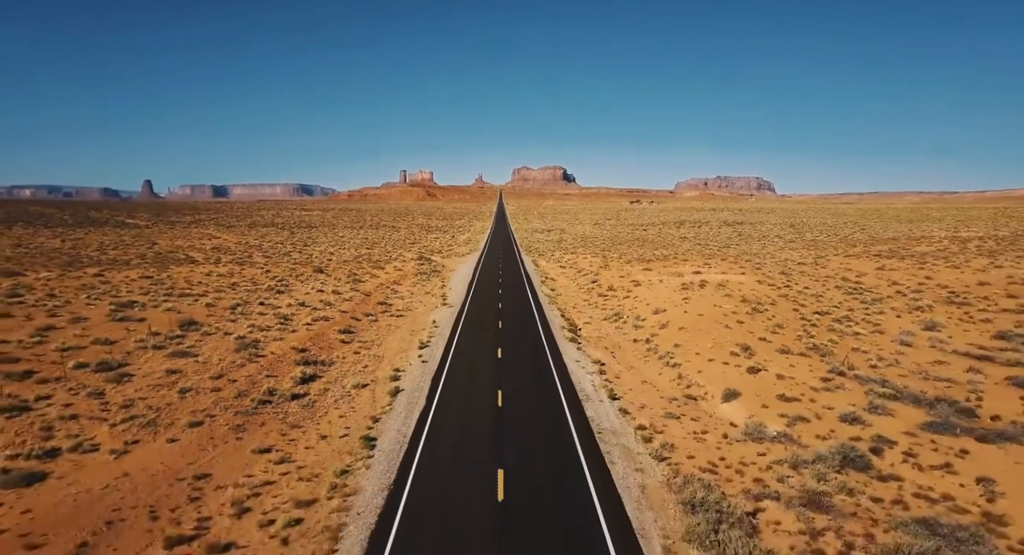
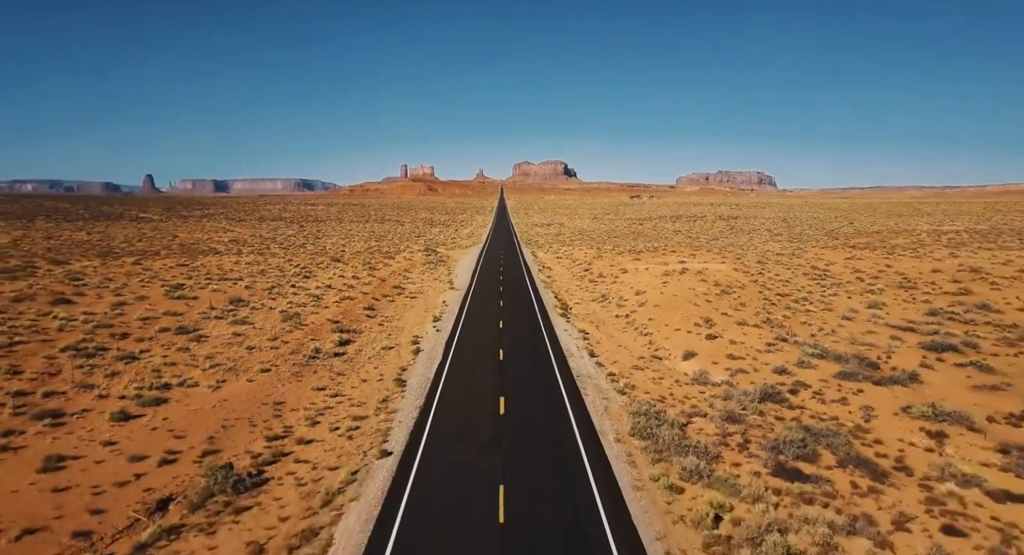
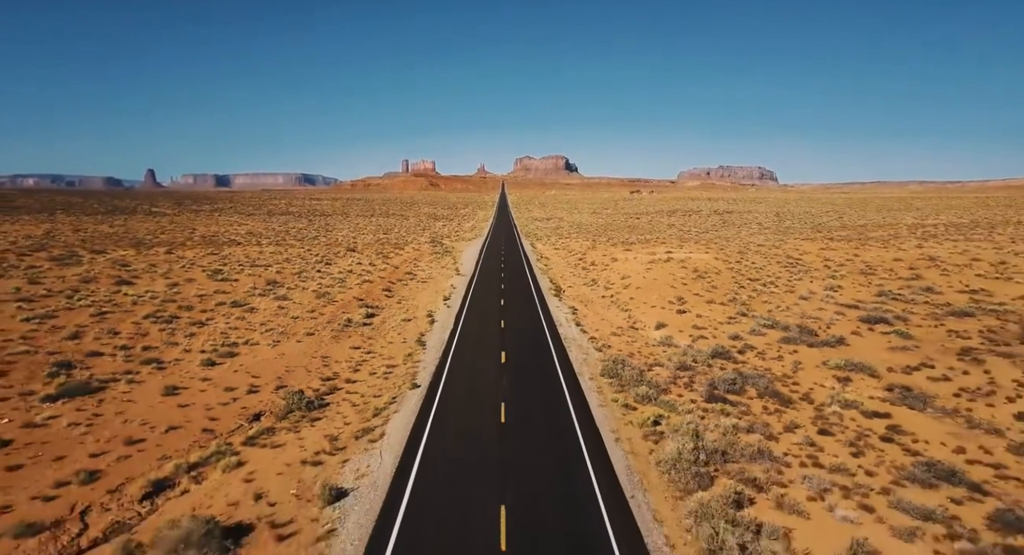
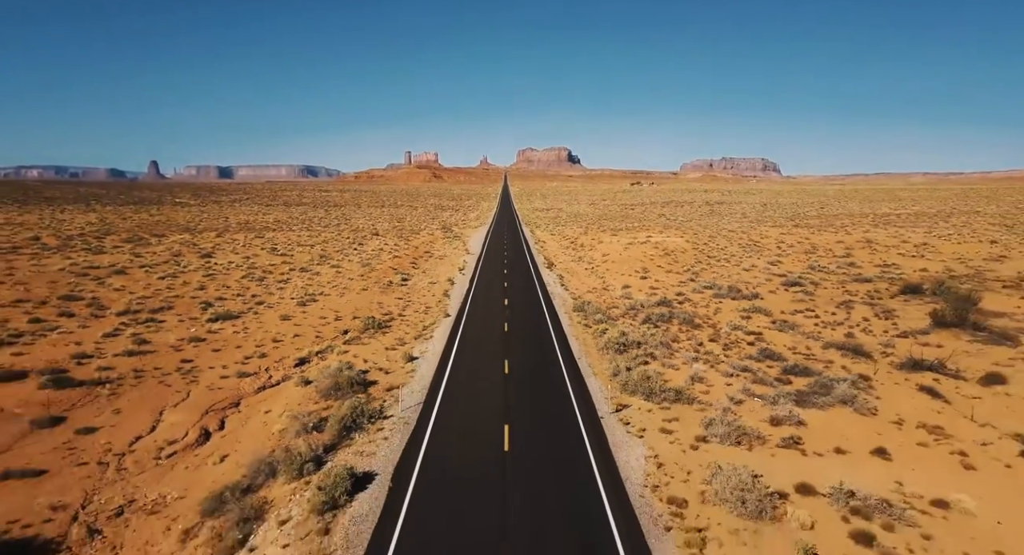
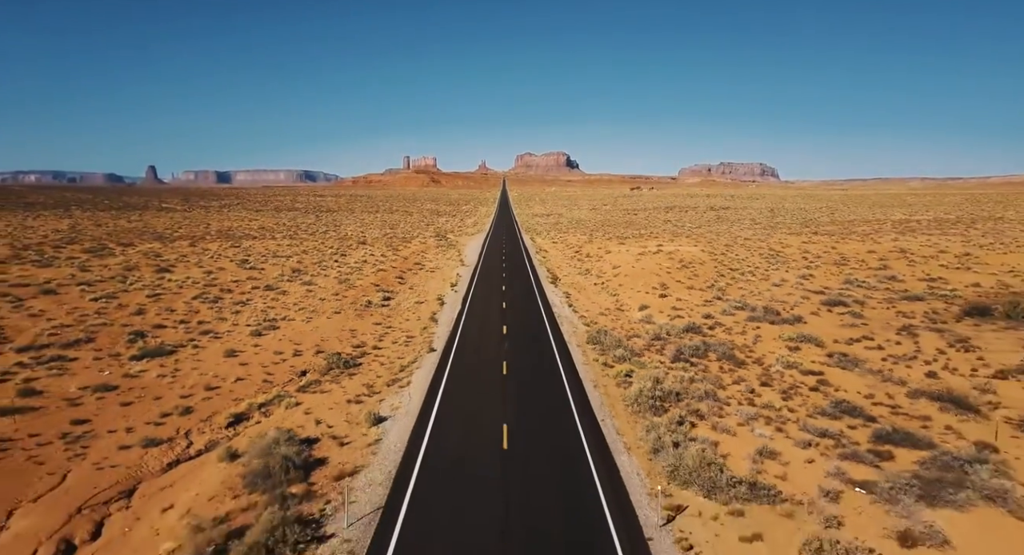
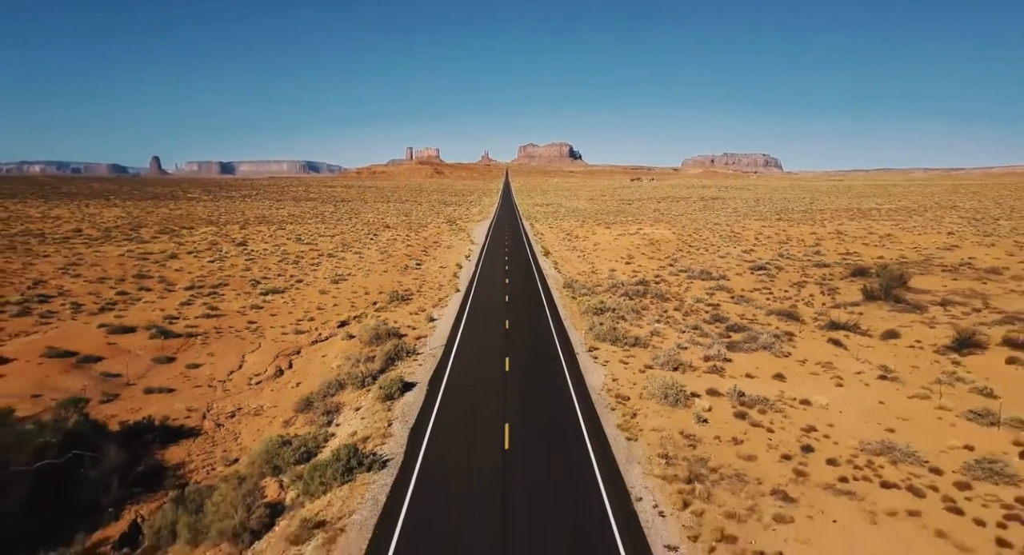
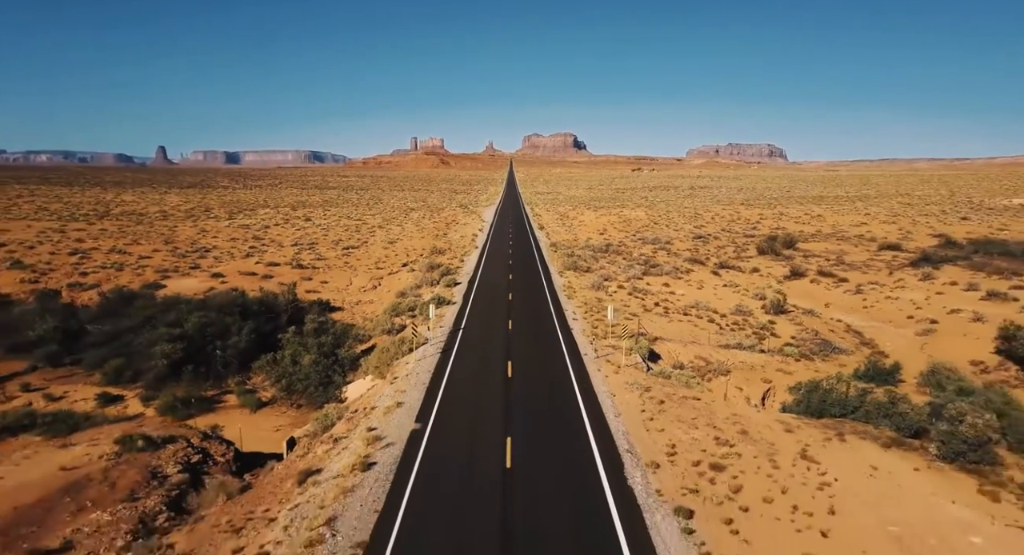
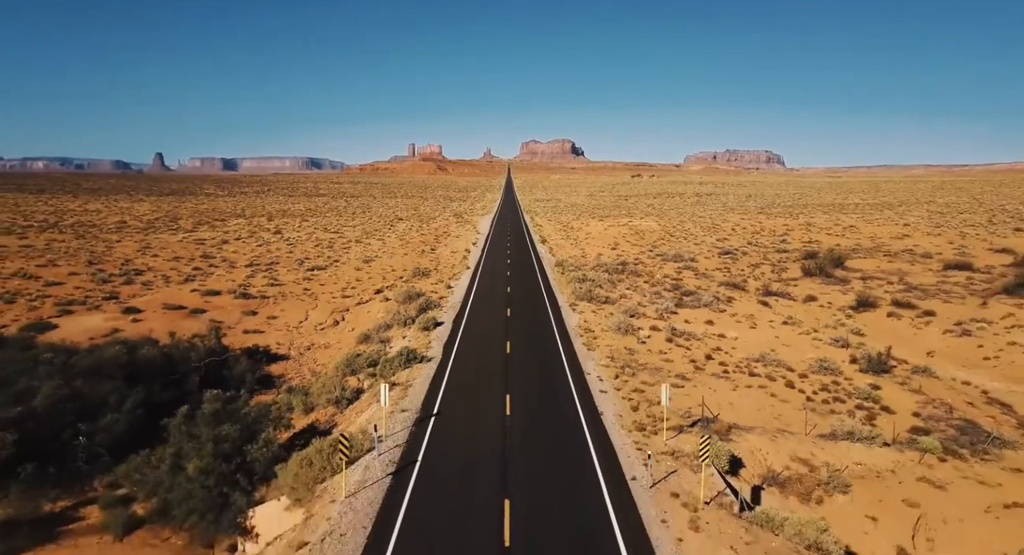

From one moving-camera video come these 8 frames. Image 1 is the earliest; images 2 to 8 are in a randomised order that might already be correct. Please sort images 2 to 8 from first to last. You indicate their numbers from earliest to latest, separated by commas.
2, 3, 5, 4, 6, 8, 7
